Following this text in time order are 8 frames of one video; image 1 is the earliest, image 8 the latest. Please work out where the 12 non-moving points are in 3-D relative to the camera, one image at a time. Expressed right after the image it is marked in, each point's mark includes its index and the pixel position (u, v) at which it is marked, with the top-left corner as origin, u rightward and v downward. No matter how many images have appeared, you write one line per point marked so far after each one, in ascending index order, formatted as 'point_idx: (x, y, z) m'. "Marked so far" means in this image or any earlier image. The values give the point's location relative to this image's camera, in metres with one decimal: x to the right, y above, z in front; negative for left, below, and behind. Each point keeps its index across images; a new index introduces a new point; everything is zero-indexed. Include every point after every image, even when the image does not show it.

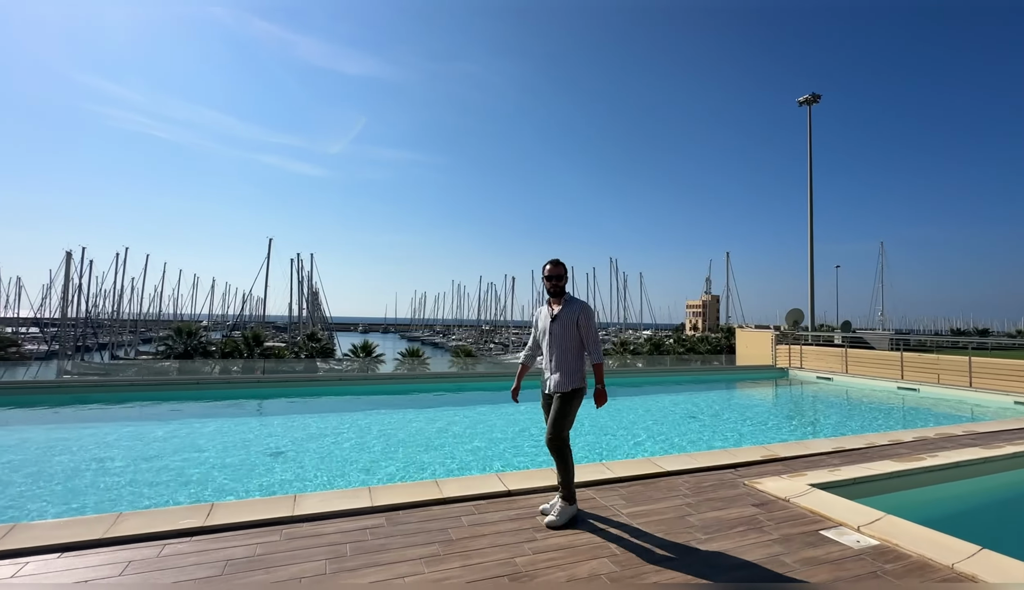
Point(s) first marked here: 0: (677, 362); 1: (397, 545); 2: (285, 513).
0: (+6.3, -2.6, +18.4) m
1: (-0.6, -1.4, +2.7) m
2: (-1.4, -1.4, +3.0) m
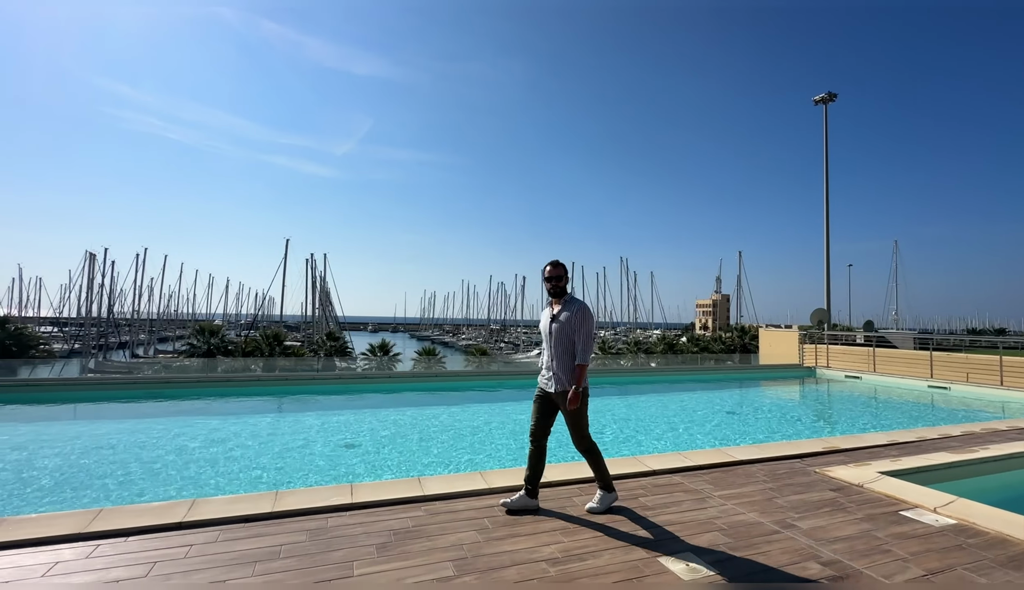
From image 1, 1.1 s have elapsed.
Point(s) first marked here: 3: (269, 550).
0: (+7.3, -2.6, +18.6) m
1: (+0.1, -1.4, +3.1) m
2: (-0.7, -1.4, +3.4) m
3: (-1.3, -1.4, +2.6) m
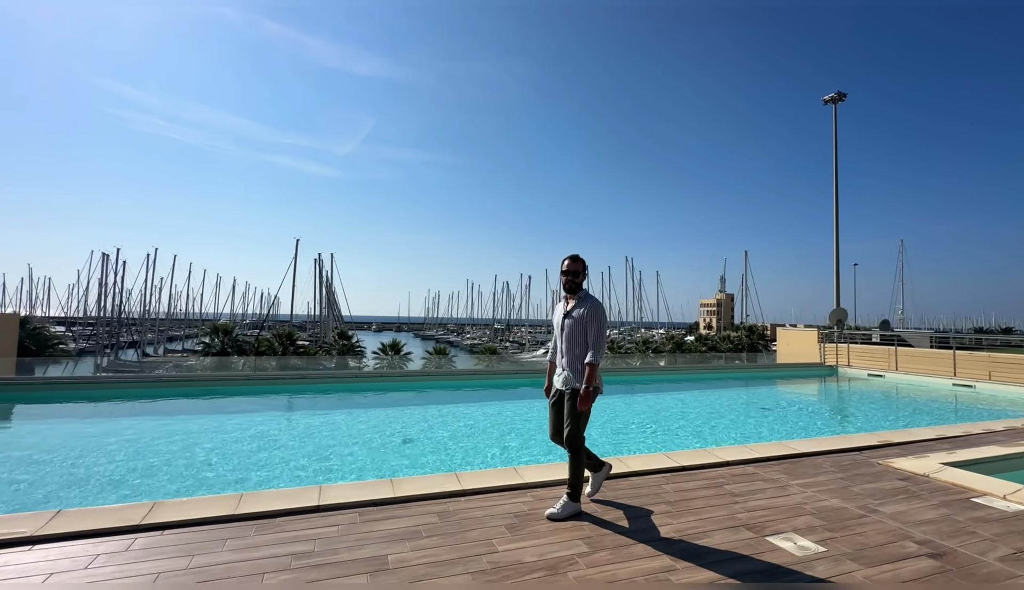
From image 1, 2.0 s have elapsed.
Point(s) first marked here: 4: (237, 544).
0: (+8.1, -2.6, +18.8) m
1: (+0.8, -1.5, +3.3) m
2: (+0.1, -1.4, +3.7) m
3: (-0.6, -1.4, +2.9) m
4: (-1.5, -1.4, +2.7) m
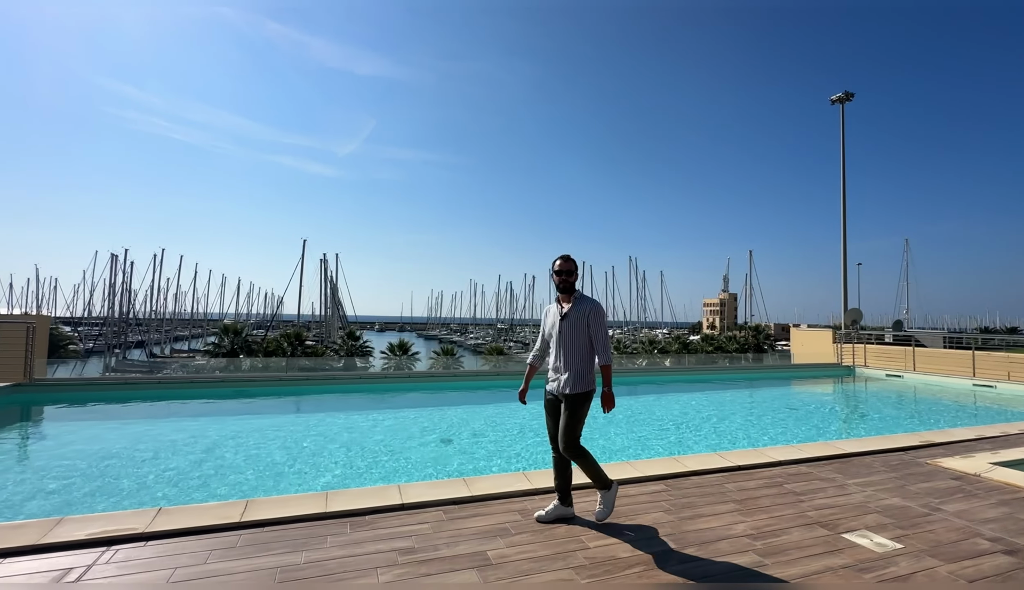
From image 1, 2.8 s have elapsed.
0: (+8.7, -2.6, +18.9) m
1: (+1.4, -1.5, +3.4) m
2: (+0.6, -1.5, +3.8) m
3: (-0.1, -1.4, +3.0) m
4: (-1.0, -1.4, +2.8) m
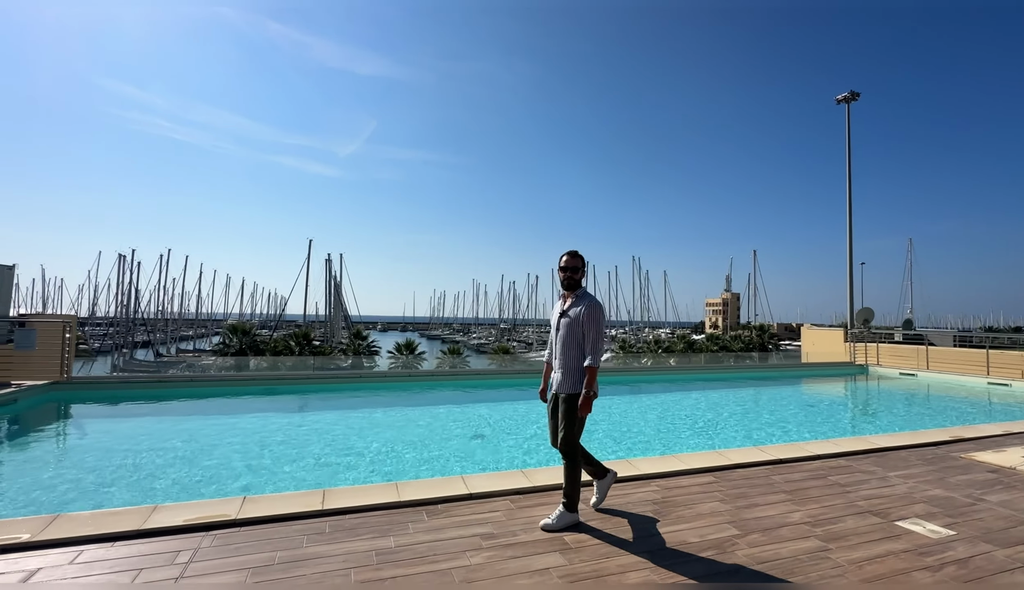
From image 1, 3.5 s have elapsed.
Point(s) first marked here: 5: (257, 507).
0: (+9.2, -2.6, +19.0) m
1: (+1.8, -1.5, +3.6) m
2: (+1.0, -1.4, +3.9) m
3: (+0.4, -1.4, +3.1) m
4: (-0.6, -1.4, +2.9) m
5: (-1.6, -1.4, +3.1) m
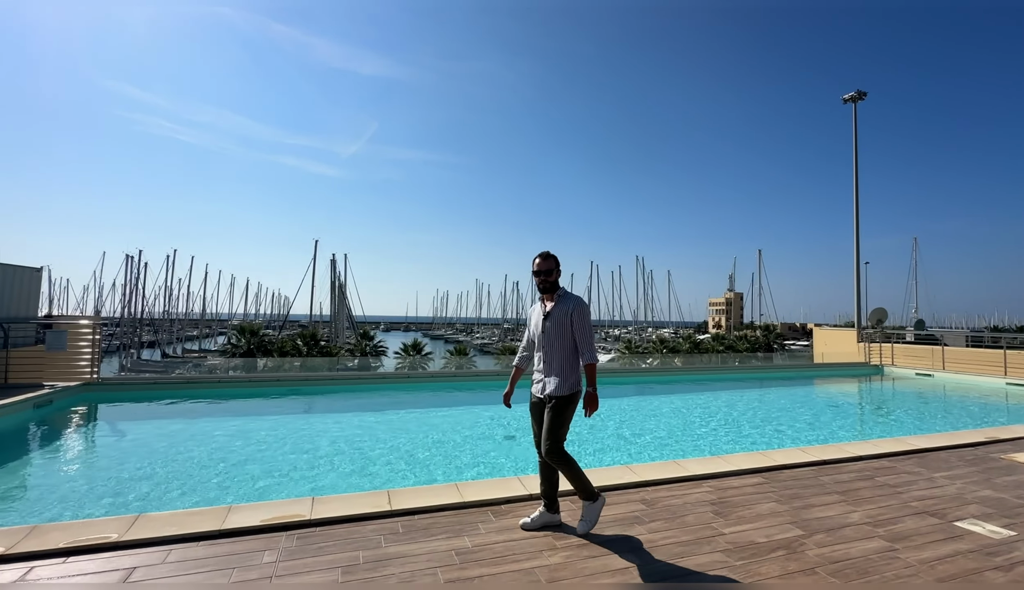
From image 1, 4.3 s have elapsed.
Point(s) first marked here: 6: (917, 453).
0: (+9.7, -2.6, +19.1) m
1: (+2.2, -1.5, +3.6) m
2: (+1.4, -1.5, +4.0) m
3: (+0.8, -1.5, +3.2) m
4: (-0.1, -1.4, +3.0) m
5: (-1.2, -1.4, +3.1) m
6: (+4.0, -1.6, +4.8) m
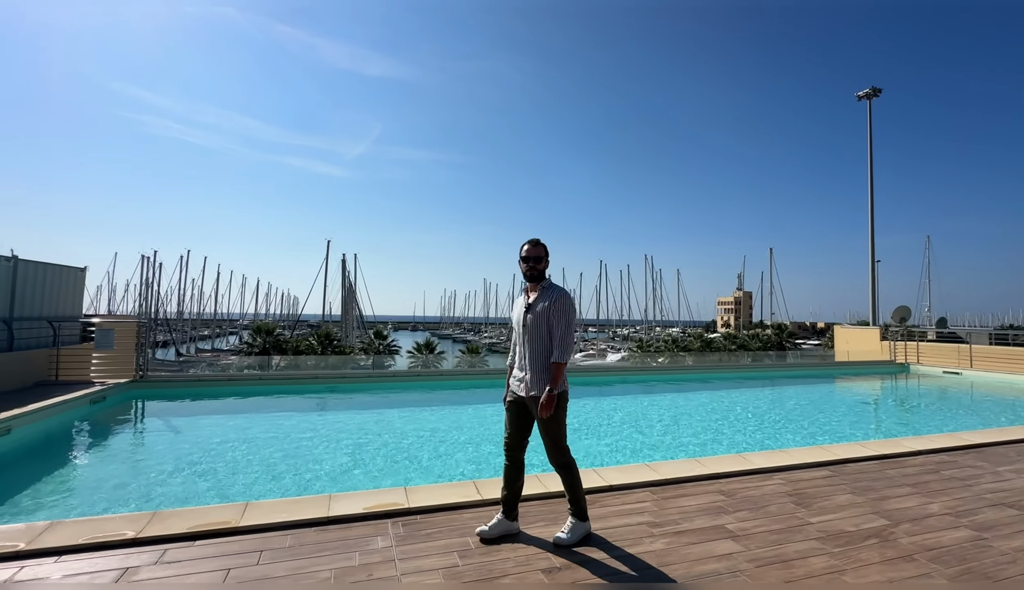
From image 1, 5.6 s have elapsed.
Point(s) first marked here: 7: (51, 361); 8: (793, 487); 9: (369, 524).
0: (+10.5, -2.5, +19.0) m
1: (+2.8, -1.5, +3.7) m
2: (+2.0, -1.4, +4.0) m
3: (+1.4, -1.4, +3.3) m
4: (+0.5, -1.4, +3.1) m
5: (-0.6, -1.4, +3.2) m
6: (+4.6, -1.5, +4.9) m
7: (-10.0, -1.5, +10.4) m
8: (+2.1, -1.5, +3.6) m
9: (-0.9, -1.4, +2.9) m
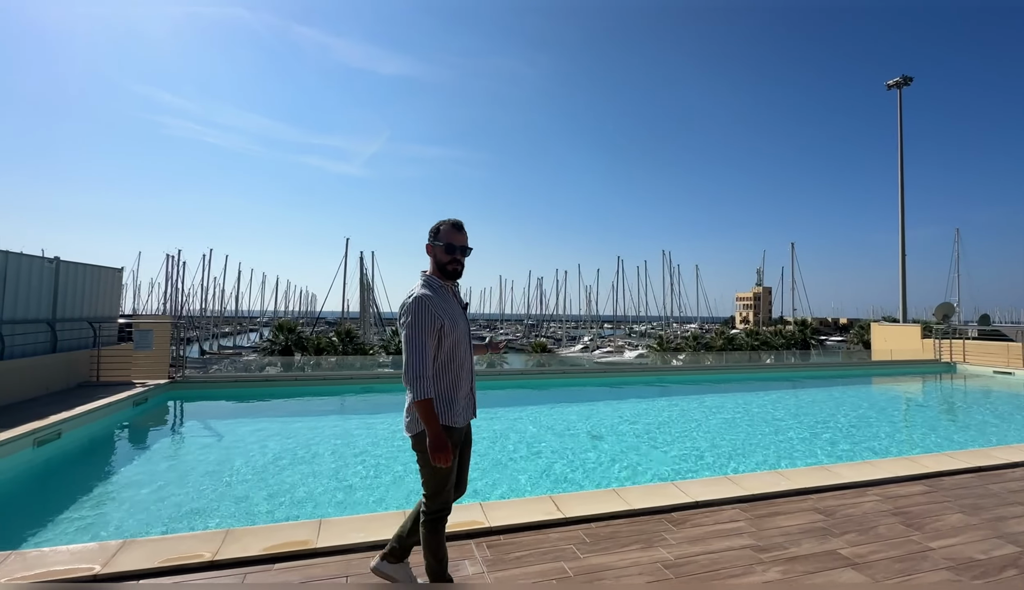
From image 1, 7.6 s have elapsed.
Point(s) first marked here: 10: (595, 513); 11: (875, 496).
0: (+11.5, -2.4, +18.5) m
1: (+3.4, -1.5, +3.4) m
2: (+2.6, -1.5, +3.8) m
3: (+1.9, -1.4, +3.0) m
4: (+1.0, -1.4, +2.8) m
5: (-0.1, -1.4, +3.1) m
6: (+5.2, -1.5, +4.5) m
7: (-9.3, -1.5, +10.5) m
8: (+2.7, -1.5, +3.4) m
9: (-0.3, -1.4, +2.7) m
10: (+0.5, -1.4, +3.1) m
11: (+2.6, -1.5, +3.5) m
